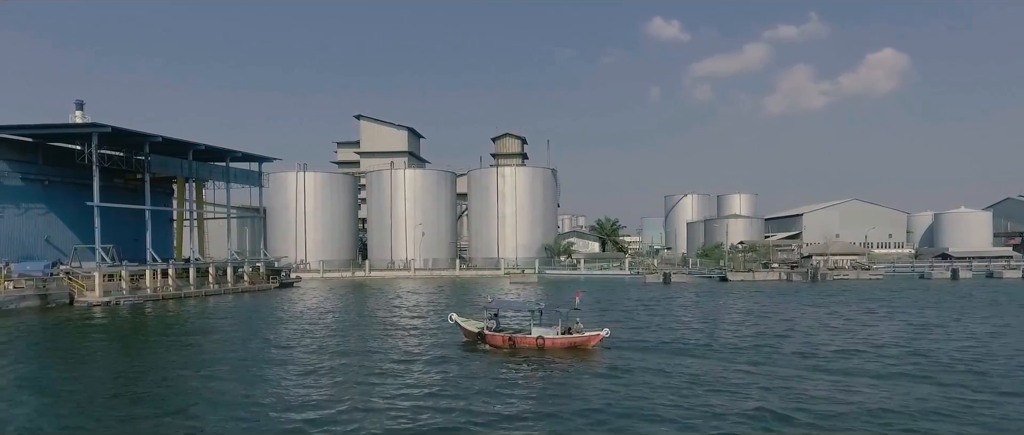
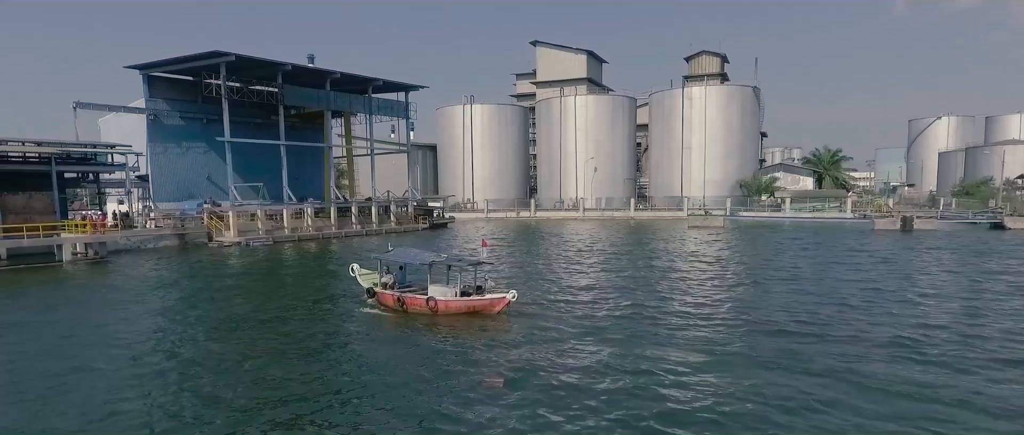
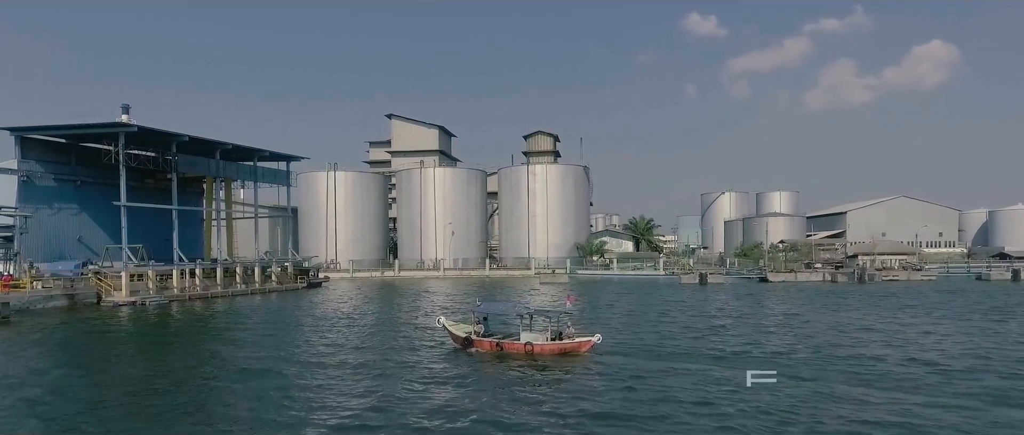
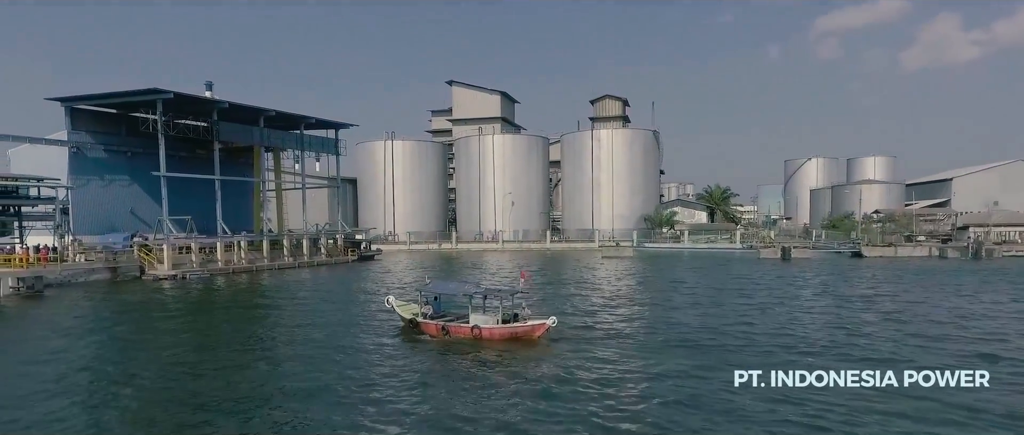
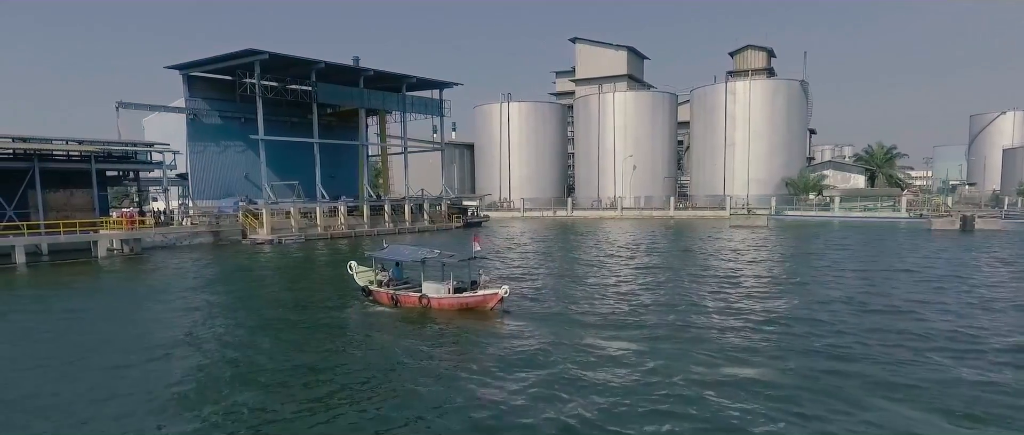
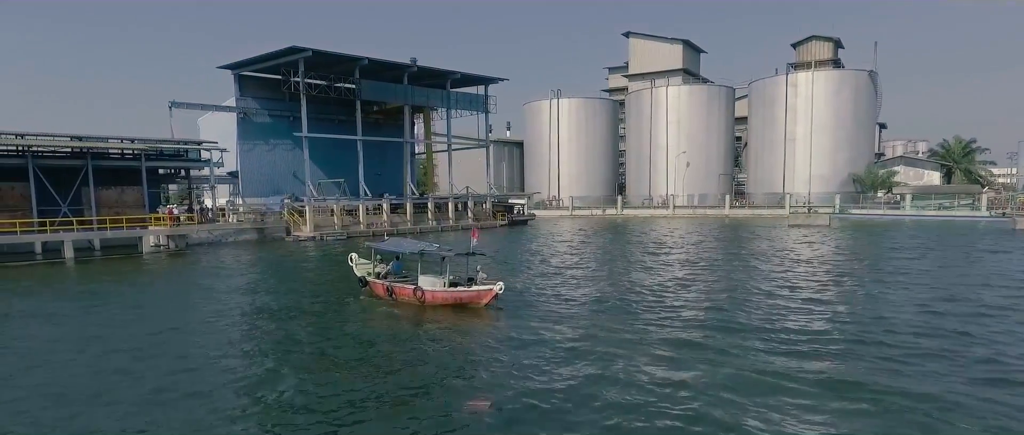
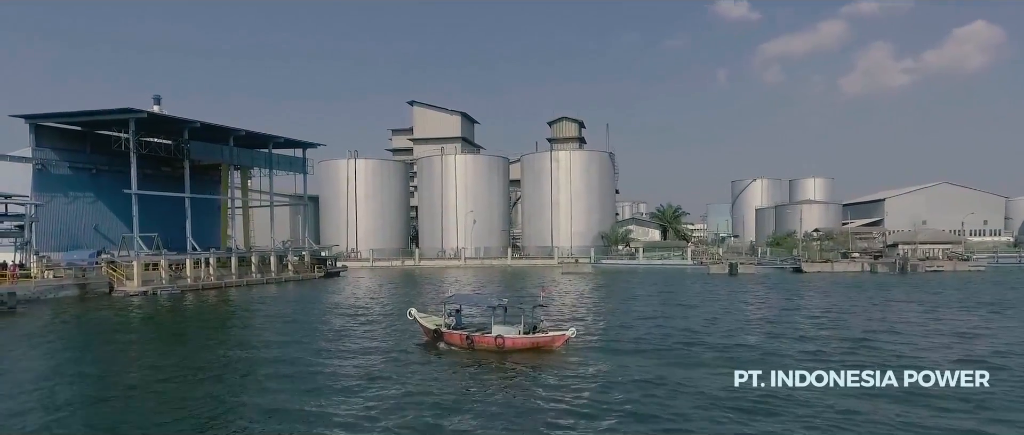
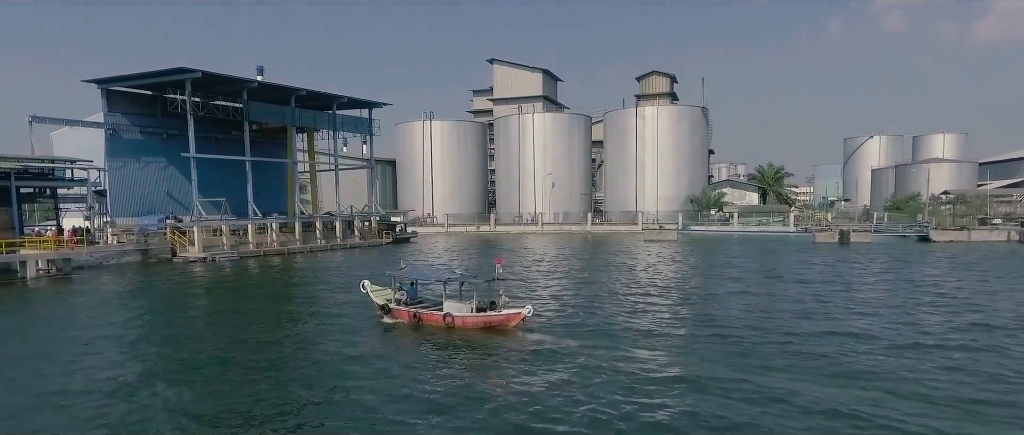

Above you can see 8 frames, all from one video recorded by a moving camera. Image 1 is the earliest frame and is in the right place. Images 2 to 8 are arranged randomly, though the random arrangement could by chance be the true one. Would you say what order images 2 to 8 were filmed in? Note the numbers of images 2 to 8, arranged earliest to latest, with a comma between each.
3, 7, 4, 8, 2, 5, 6
